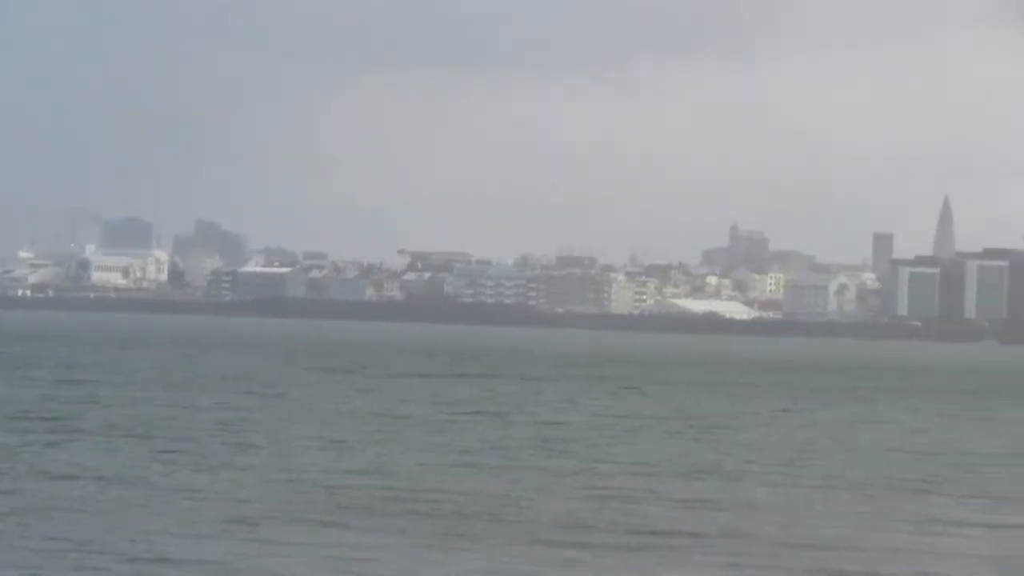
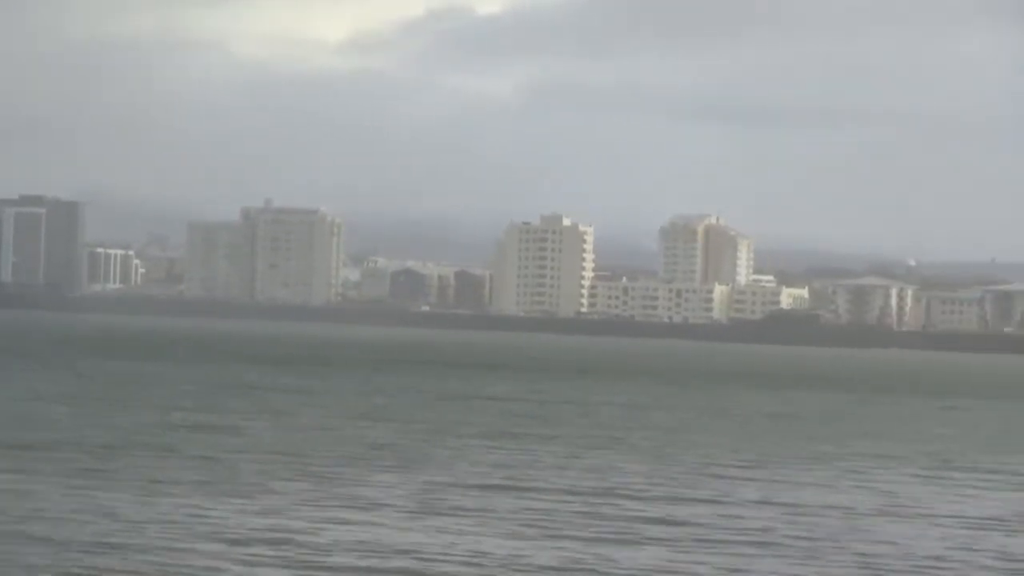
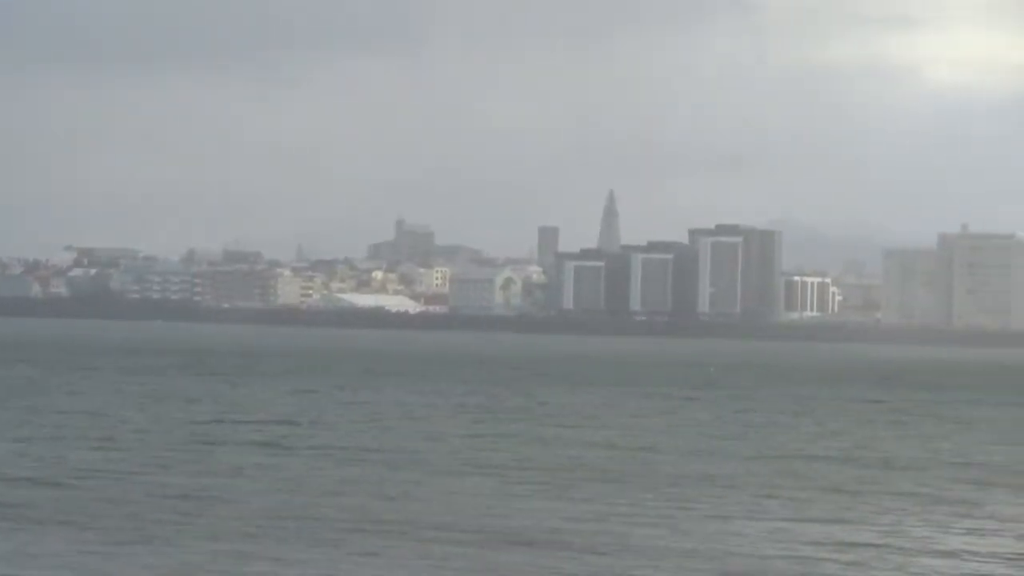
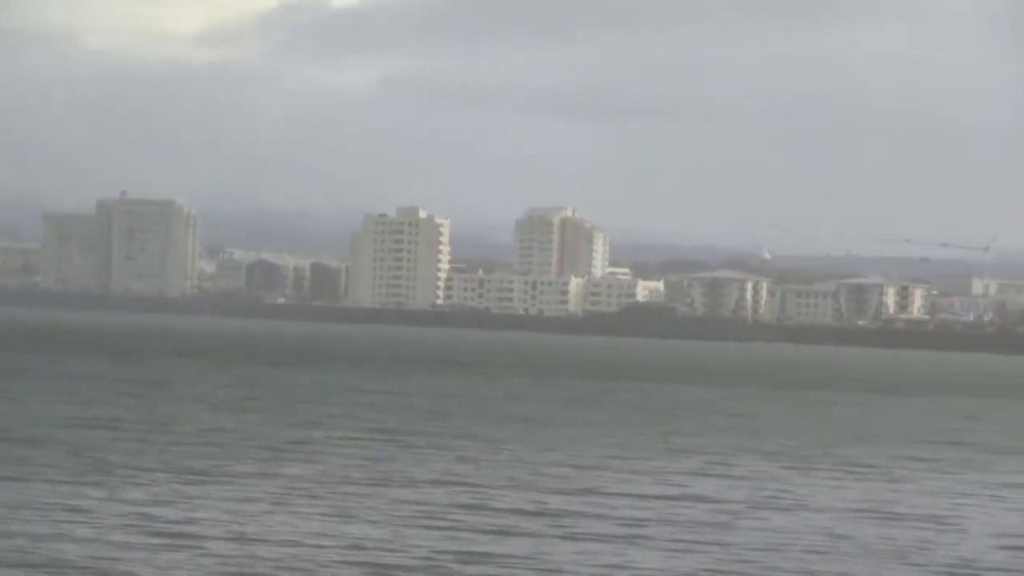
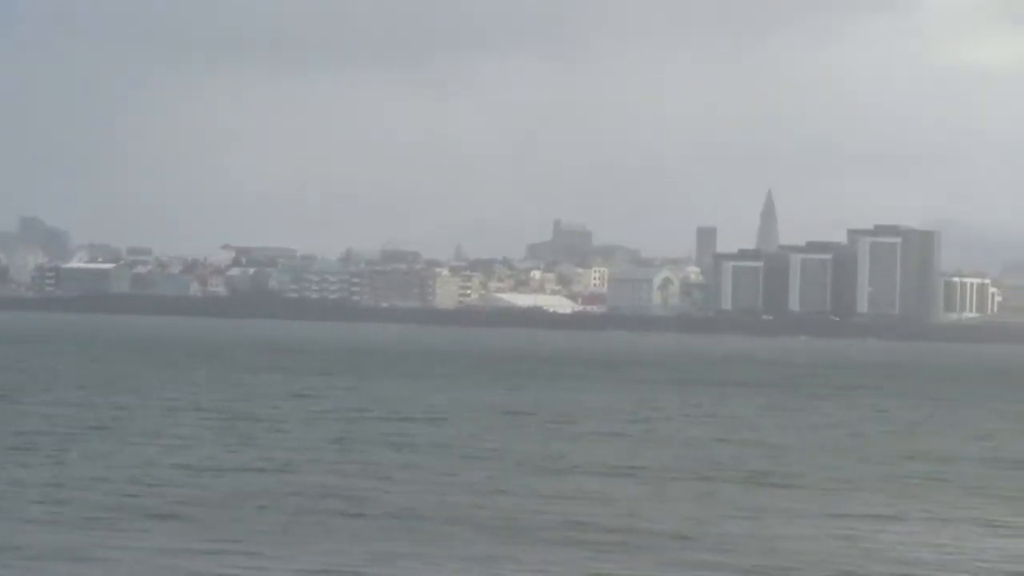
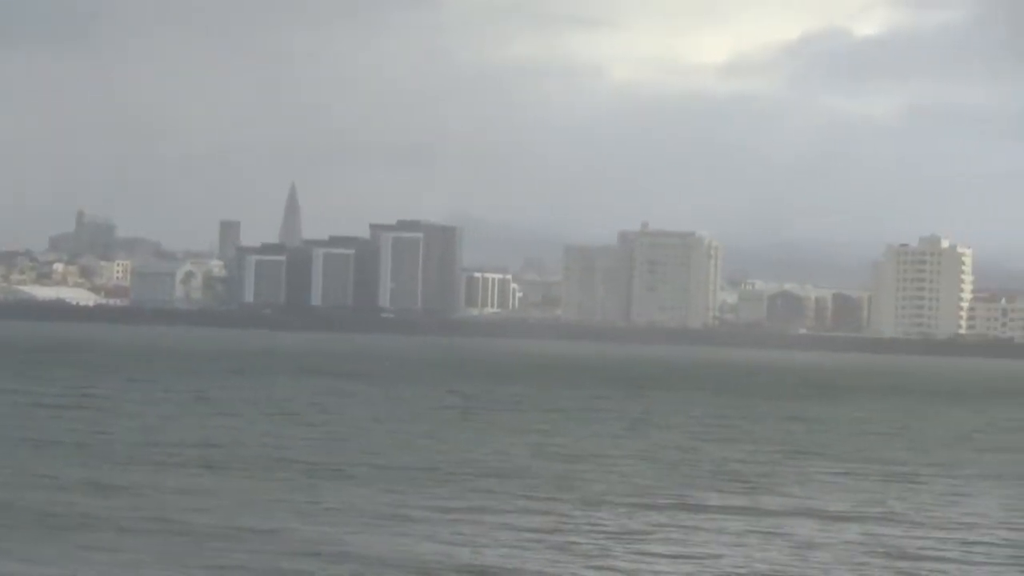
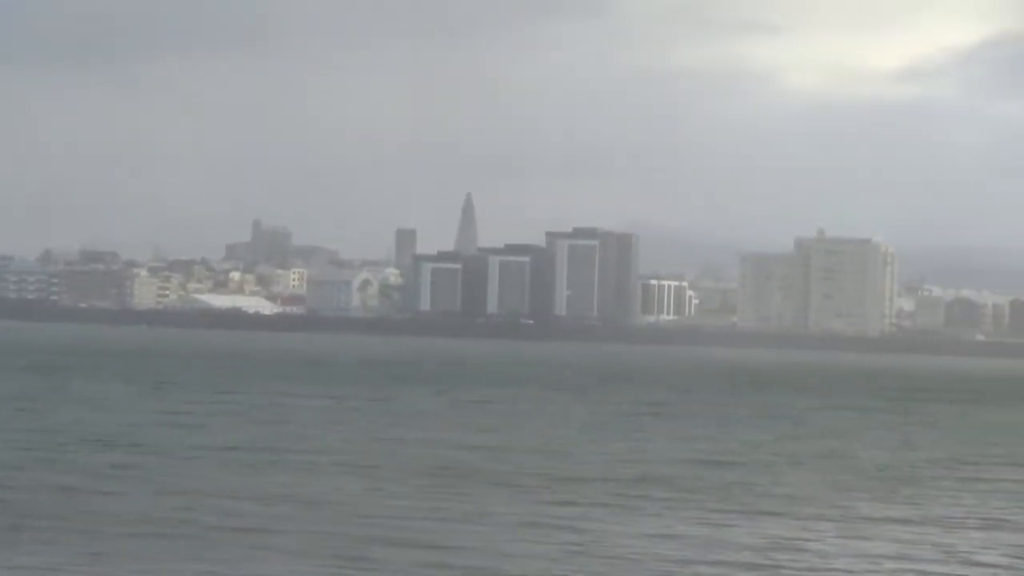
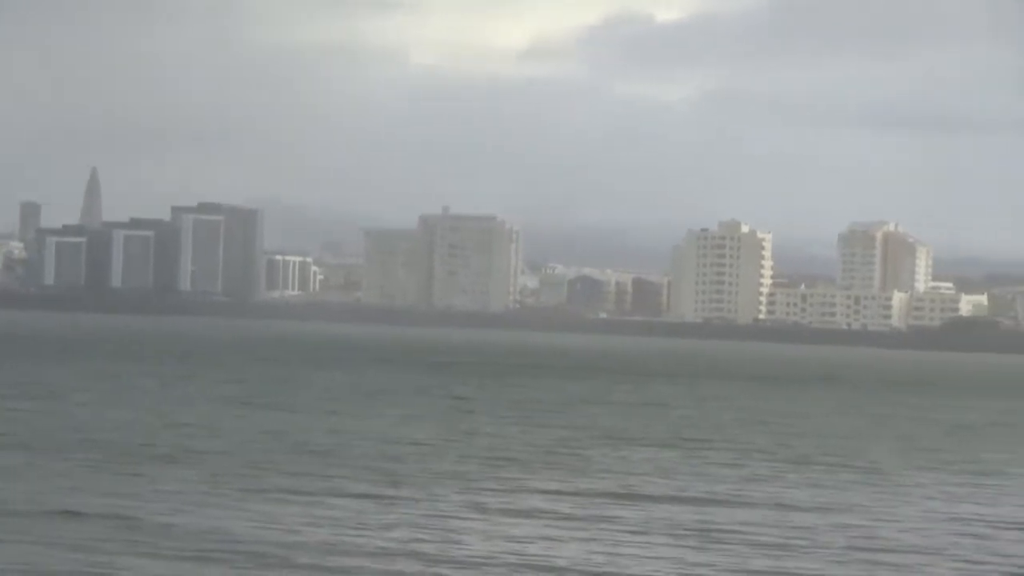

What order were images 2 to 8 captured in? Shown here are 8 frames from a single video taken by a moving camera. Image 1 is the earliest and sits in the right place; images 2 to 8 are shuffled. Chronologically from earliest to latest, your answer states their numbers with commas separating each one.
5, 3, 7, 6, 8, 2, 4
